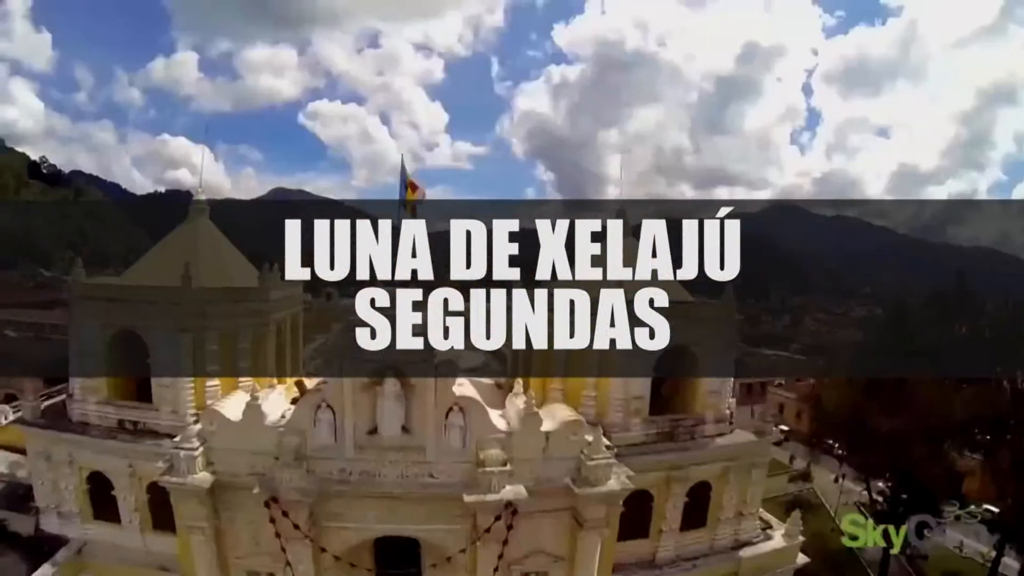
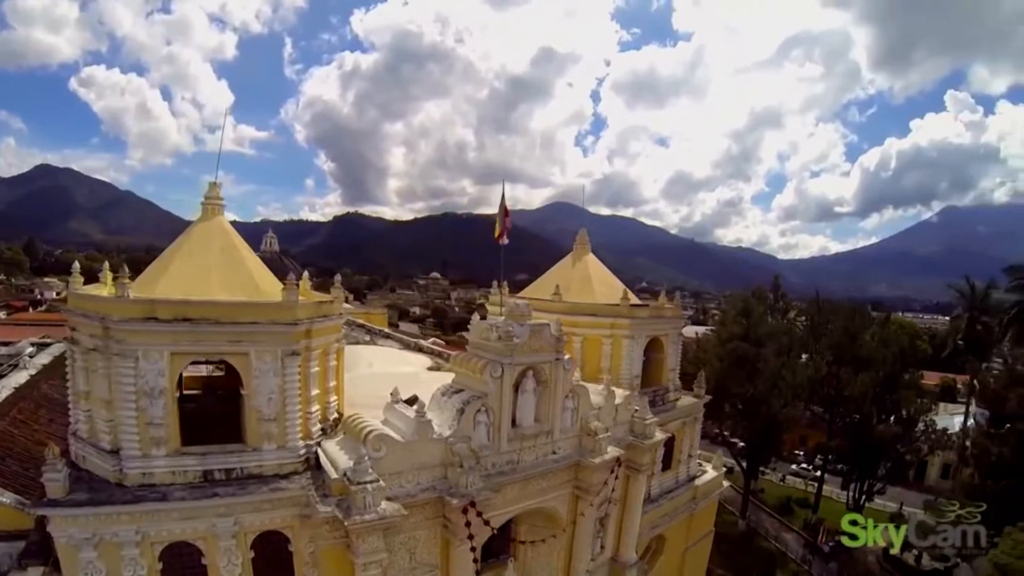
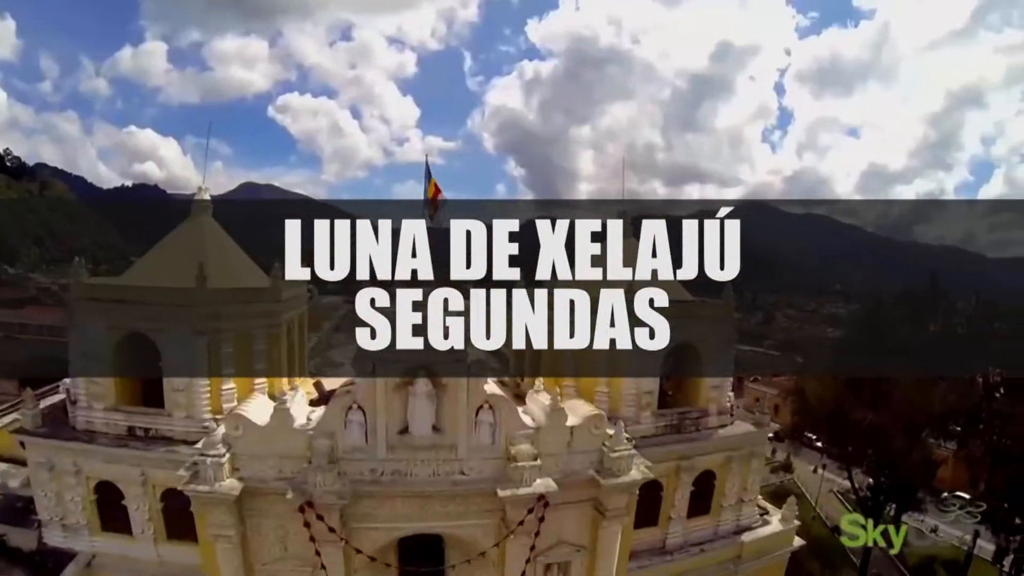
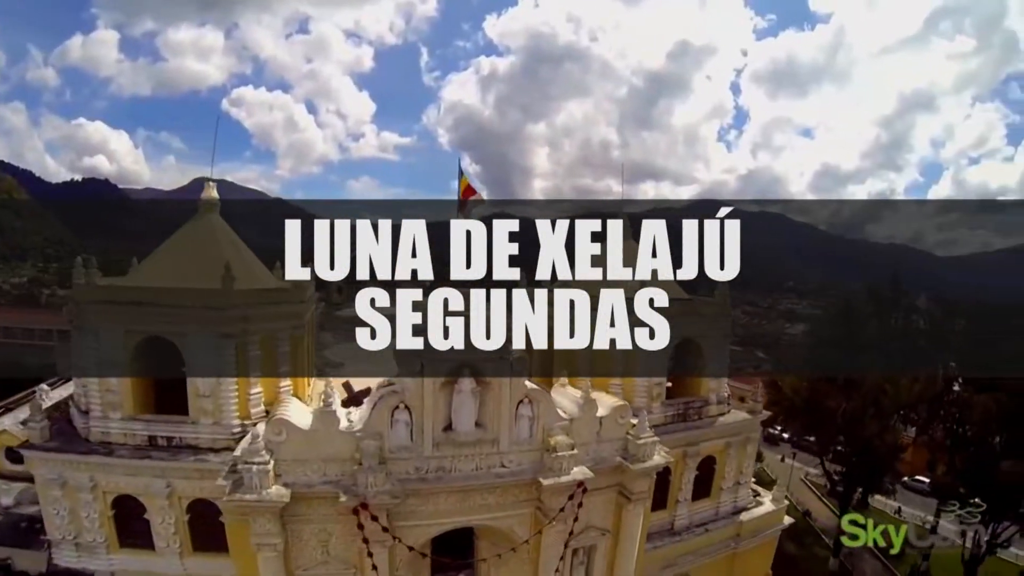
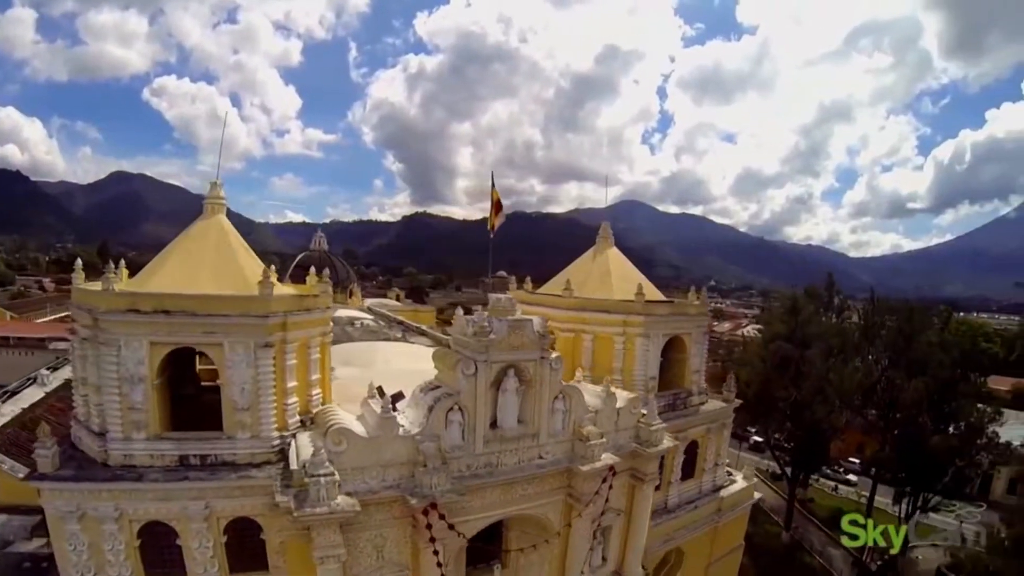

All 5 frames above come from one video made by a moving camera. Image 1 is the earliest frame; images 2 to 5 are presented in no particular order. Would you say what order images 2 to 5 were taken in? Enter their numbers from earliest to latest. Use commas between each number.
3, 4, 5, 2
